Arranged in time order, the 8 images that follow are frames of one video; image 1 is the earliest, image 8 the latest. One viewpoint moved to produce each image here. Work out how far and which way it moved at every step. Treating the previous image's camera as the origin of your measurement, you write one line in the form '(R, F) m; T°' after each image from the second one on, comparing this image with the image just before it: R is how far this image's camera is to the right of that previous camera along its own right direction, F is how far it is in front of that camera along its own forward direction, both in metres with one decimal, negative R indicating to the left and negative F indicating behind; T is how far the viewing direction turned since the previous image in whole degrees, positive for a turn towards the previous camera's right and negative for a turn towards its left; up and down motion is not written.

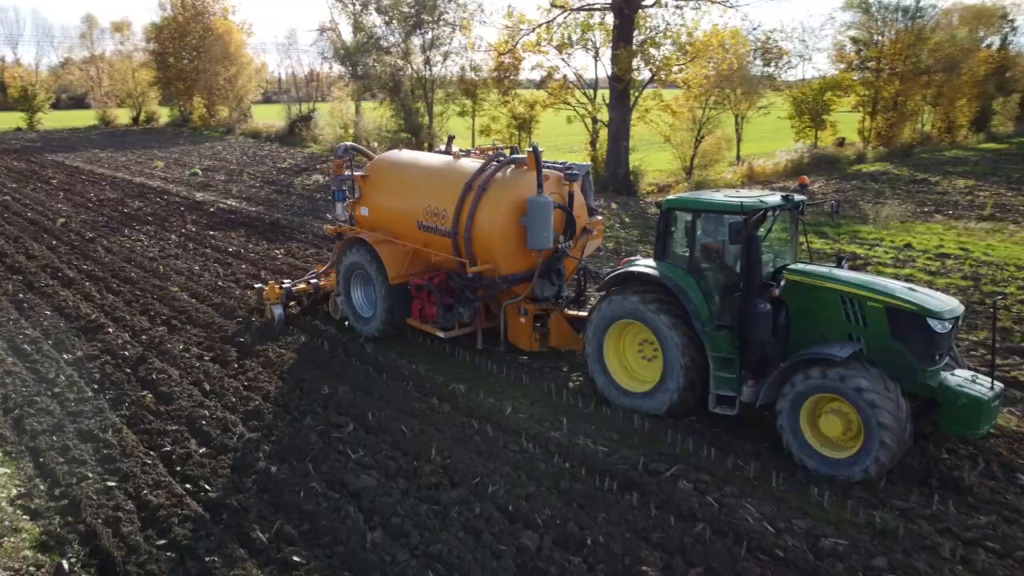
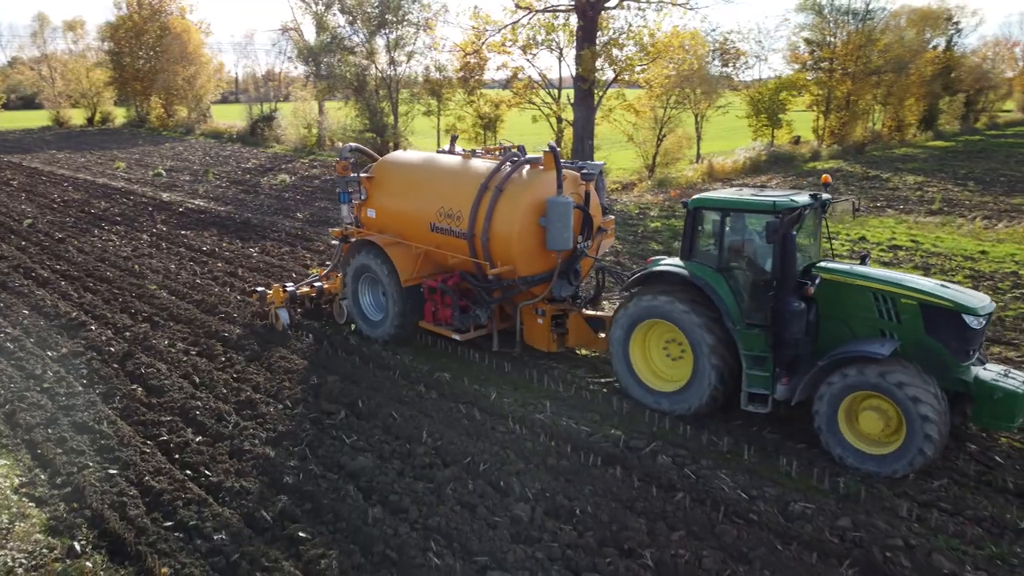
(-0.2, -0.3) m; +3°
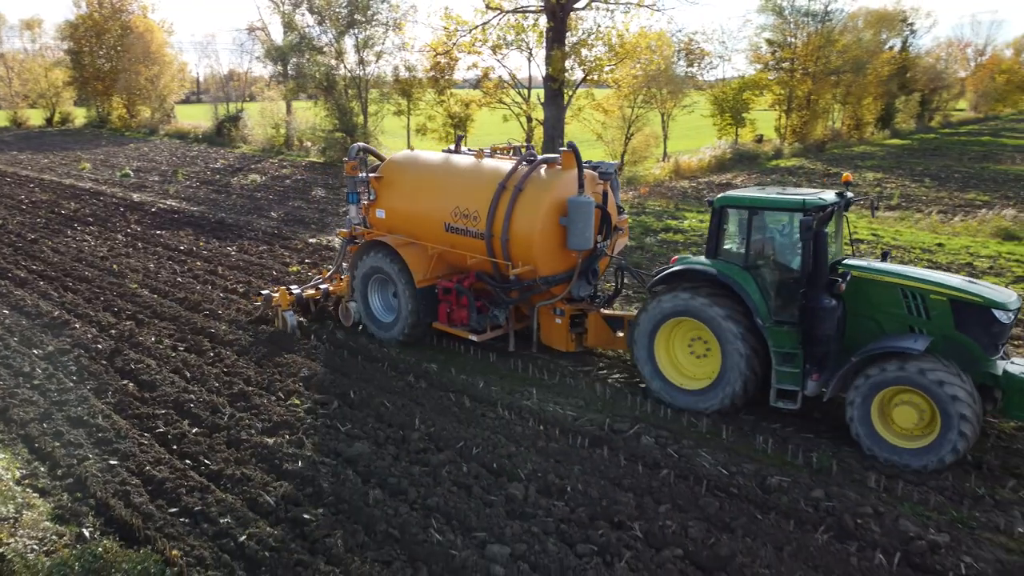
(-0.2, -0.2) m; +2°
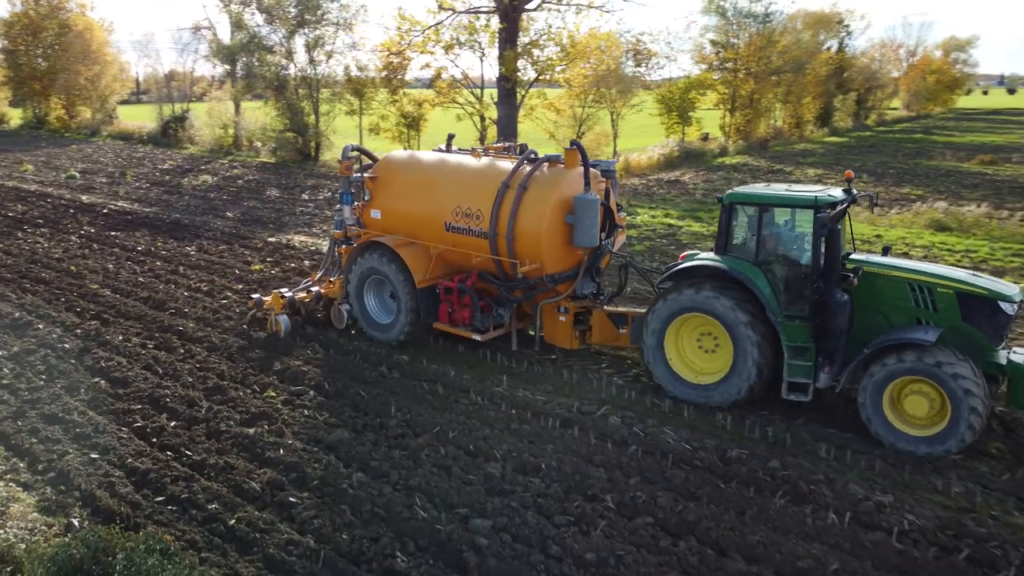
(-0.2, -0.3) m; +4°
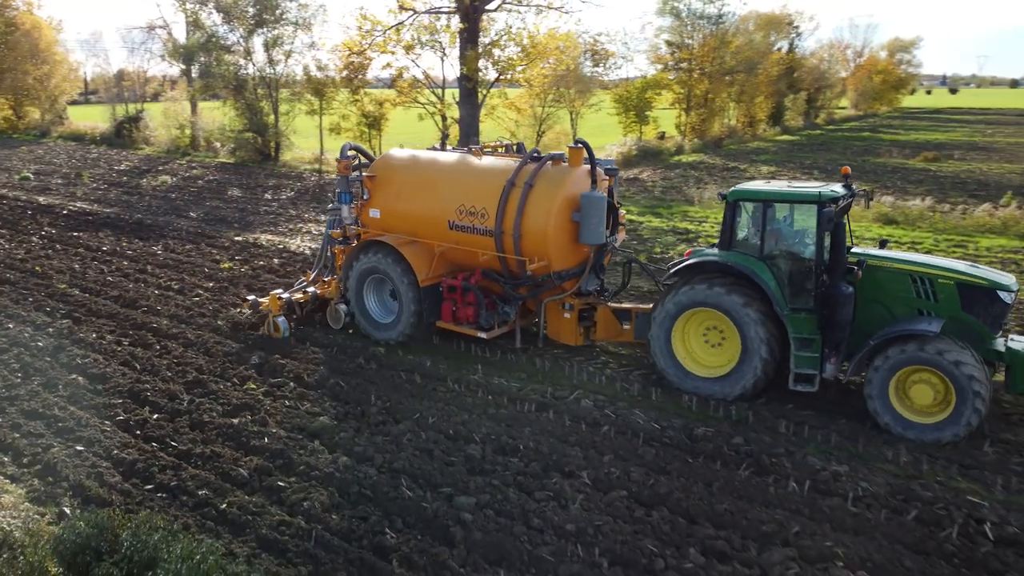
(-0.1, -0.3) m; +3°
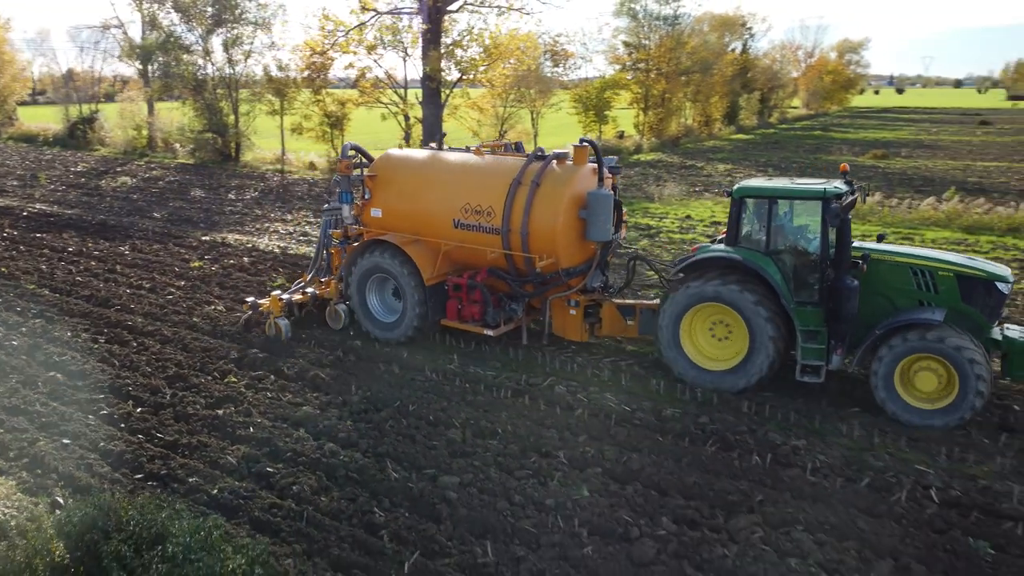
(-0.1, -0.3) m; +3°
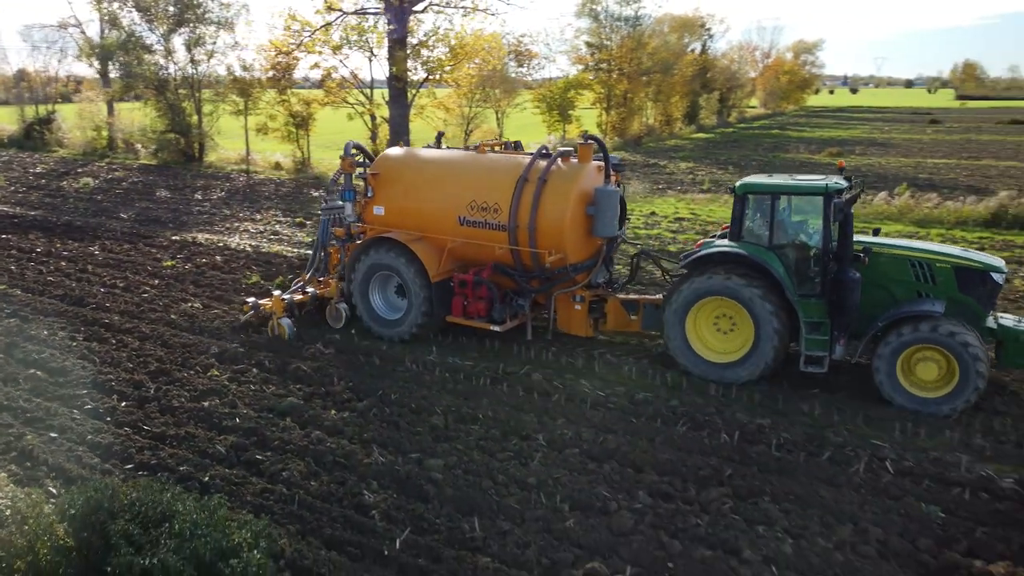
(-0.1, -0.2) m; +3°
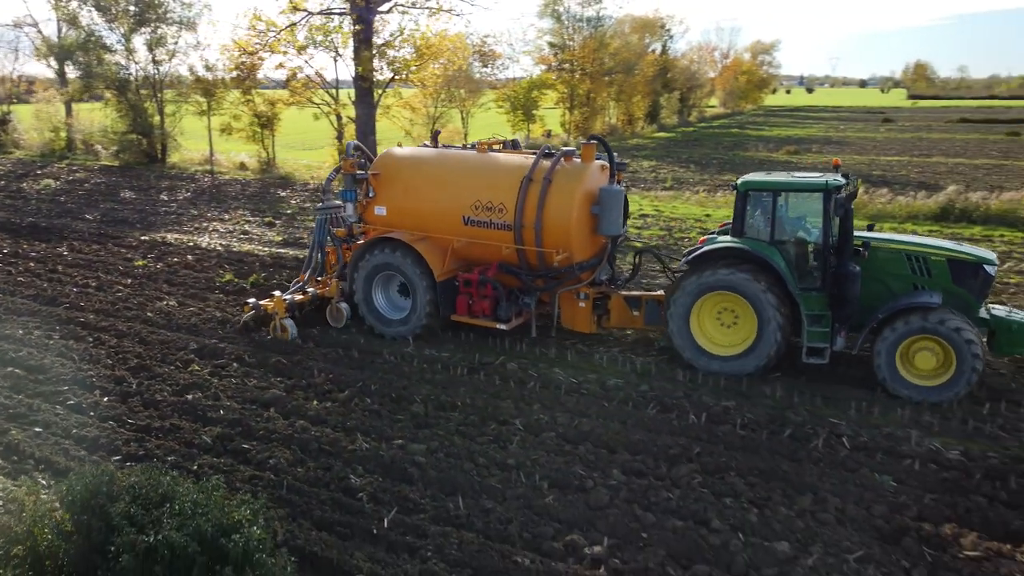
(-0.1, -0.3) m; +3°
